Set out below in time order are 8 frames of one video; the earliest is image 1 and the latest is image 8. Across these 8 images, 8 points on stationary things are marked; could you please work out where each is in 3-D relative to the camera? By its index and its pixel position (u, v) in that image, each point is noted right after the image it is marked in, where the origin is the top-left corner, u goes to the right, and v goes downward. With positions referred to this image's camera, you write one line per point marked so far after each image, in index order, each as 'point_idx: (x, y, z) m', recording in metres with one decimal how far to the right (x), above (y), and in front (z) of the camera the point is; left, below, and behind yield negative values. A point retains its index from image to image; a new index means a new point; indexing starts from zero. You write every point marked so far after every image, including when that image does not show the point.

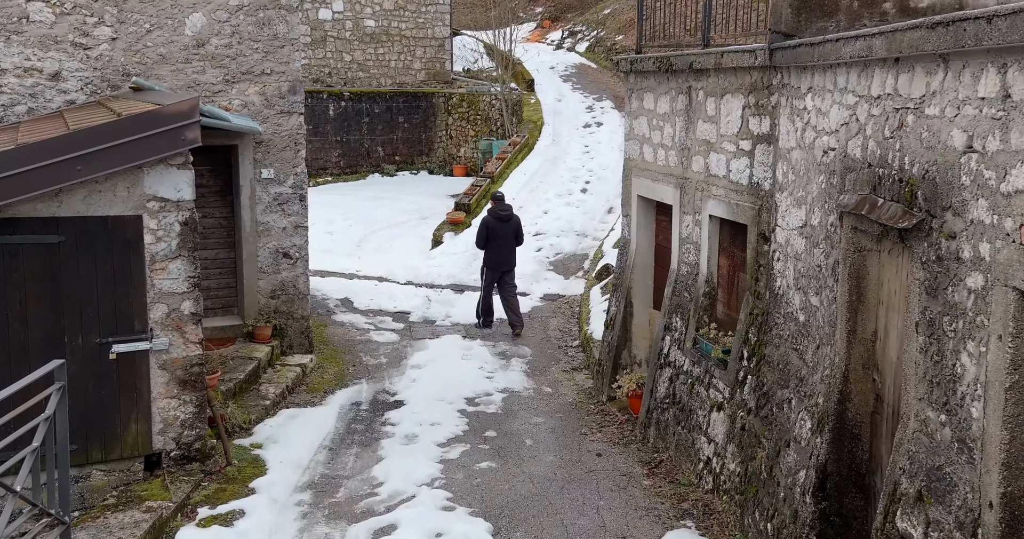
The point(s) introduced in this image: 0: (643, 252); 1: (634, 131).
0: (+1.0, +0.1, +7.0) m
1: (+0.9, +1.1, +7.1) m
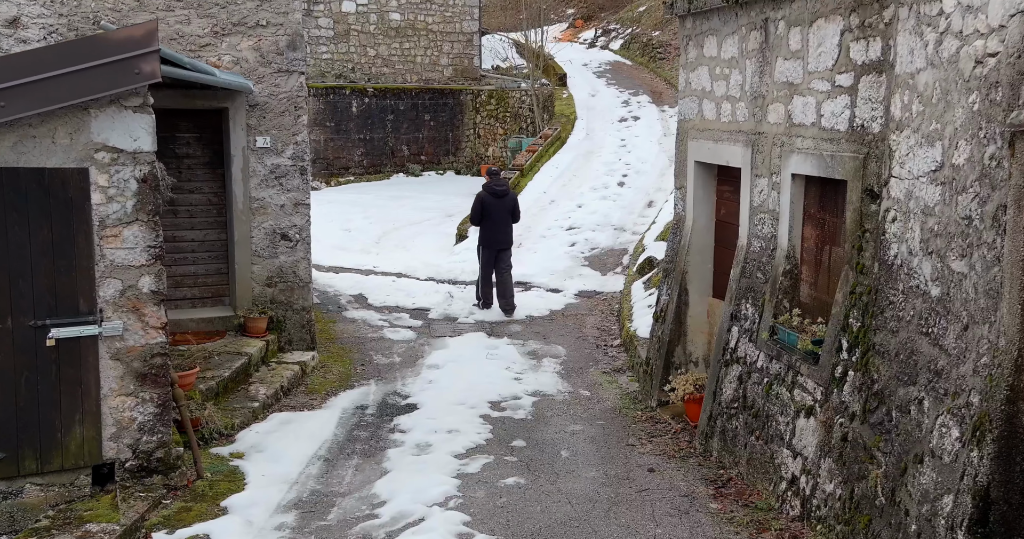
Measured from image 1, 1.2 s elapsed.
0: (+1.2, +0.3, +5.9) m
1: (+1.2, +1.2, +6.0) m
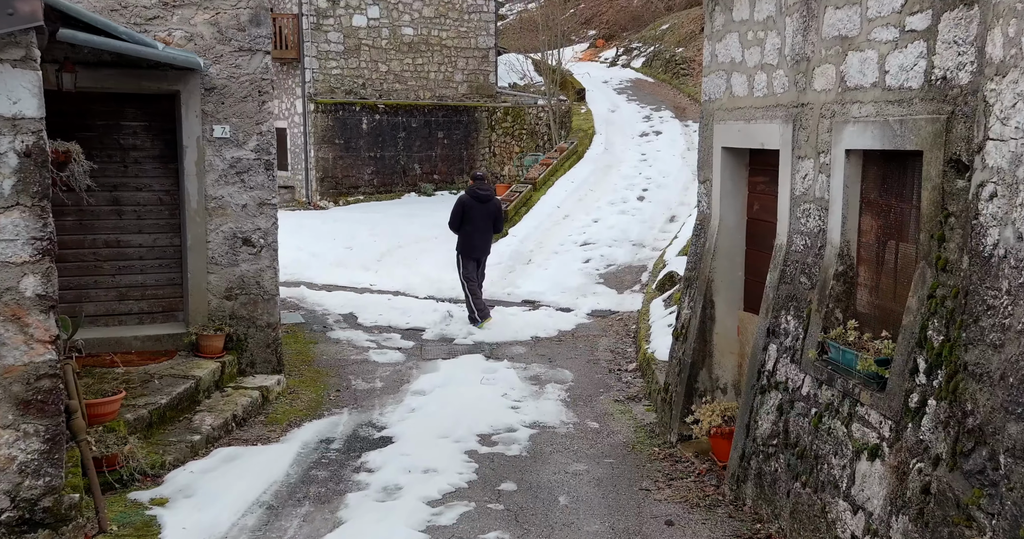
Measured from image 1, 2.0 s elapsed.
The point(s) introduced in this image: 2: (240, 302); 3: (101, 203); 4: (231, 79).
0: (+1.2, +0.2, +5.0) m
1: (+1.1, +1.1, +5.0) m
2: (-1.8, -0.2, +6.0) m
3: (-2.6, +0.4, +5.8) m
4: (-1.8, +1.2, +5.8) m
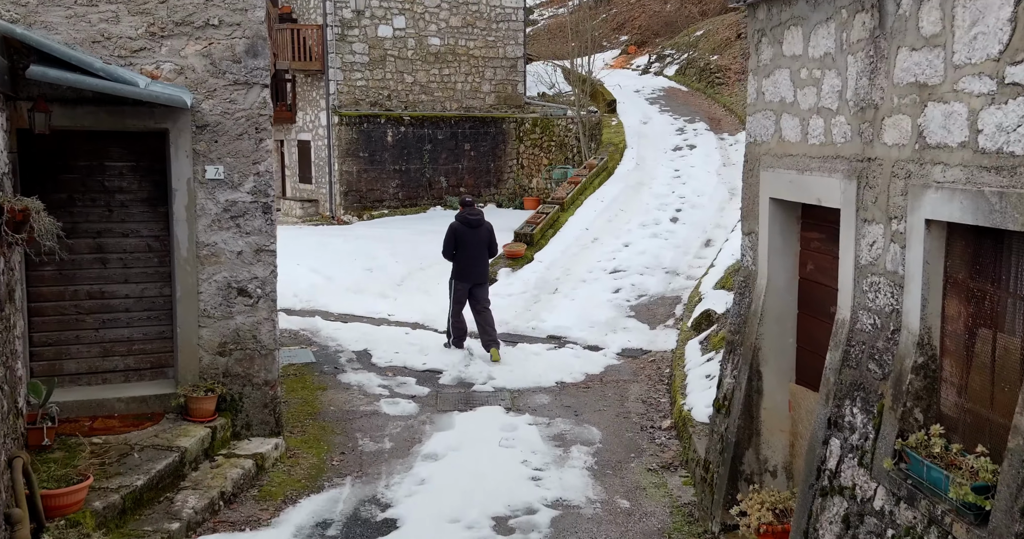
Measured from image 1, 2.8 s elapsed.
0: (+1.3, -0.1, +4.4) m
1: (+1.2, +0.8, +4.4) m
2: (-1.6, -0.5, +5.4) m
3: (-2.5, +0.1, +5.3) m
4: (-1.7, +0.9, +5.3) m
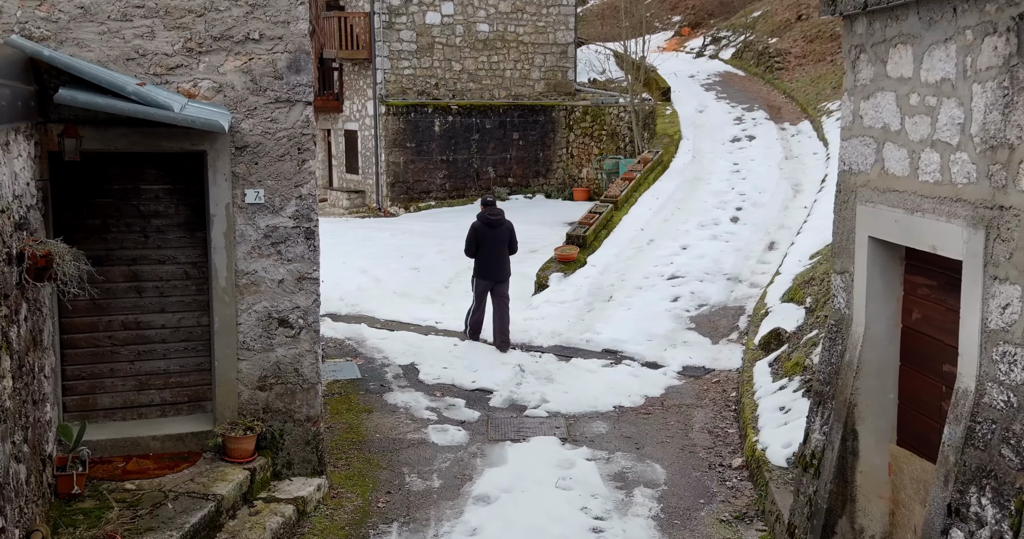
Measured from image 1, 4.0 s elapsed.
0: (+1.5, -0.3, +3.9) m
1: (+1.5, +0.6, +3.9) m
2: (-1.3, -0.7, +5.1) m
3: (-2.1, -0.1, +5.0) m
4: (-1.3, +0.7, +4.9) m
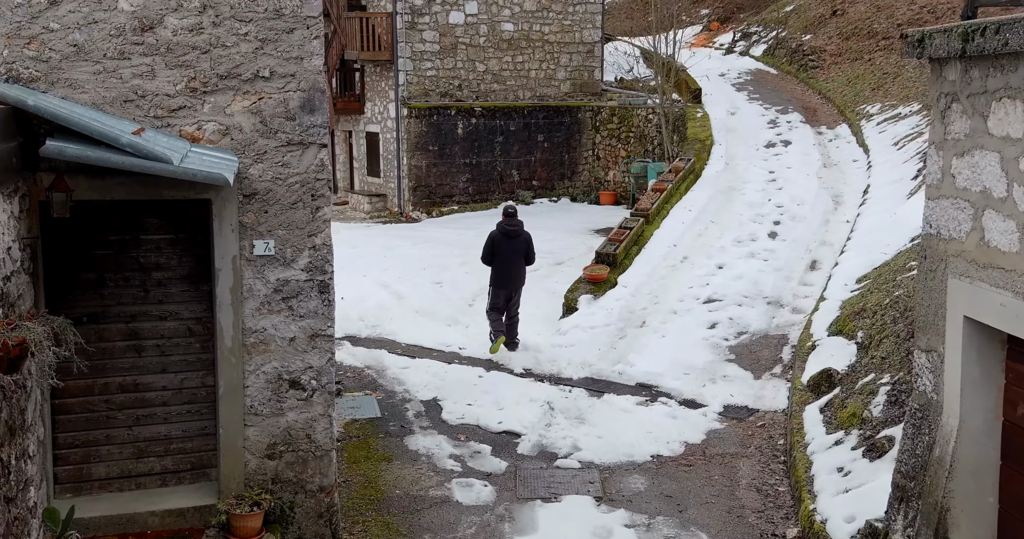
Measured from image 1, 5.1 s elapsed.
0: (+1.7, -0.6, +3.3) m
1: (+1.6, +0.3, +3.4) m
2: (-1.1, -1.0, +4.7) m
3: (-2.0, -0.3, +4.6) m
4: (-1.2, +0.4, +4.4) m
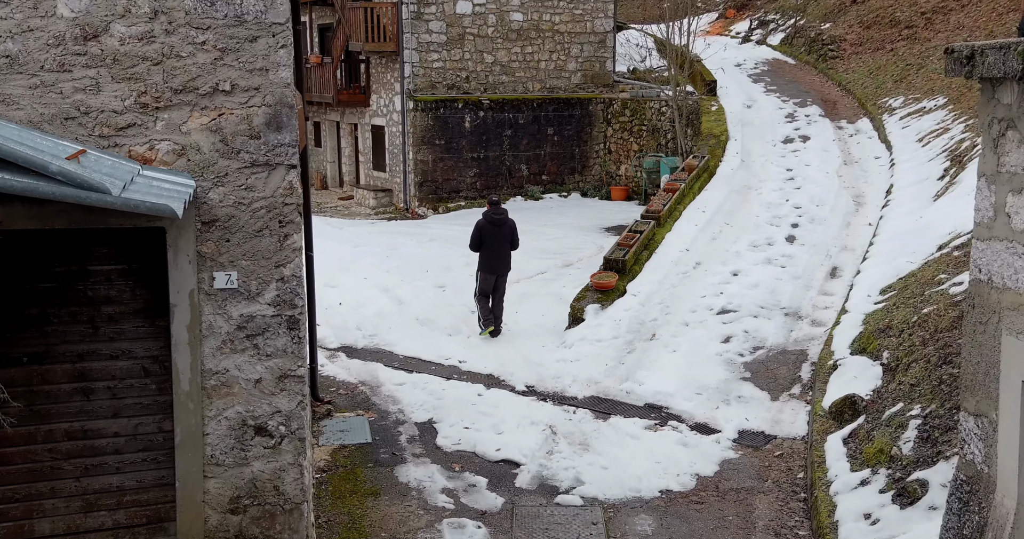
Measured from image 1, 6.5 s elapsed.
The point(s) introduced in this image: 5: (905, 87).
0: (+1.6, -0.8, +2.8) m
1: (+1.6, +0.1, +2.9) m
2: (-1.2, -1.1, +4.2) m
3: (-2.0, -0.5, +4.1) m
4: (-1.2, +0.3, +4.0) m
5: (+6.5, +3.0, +15.2) m
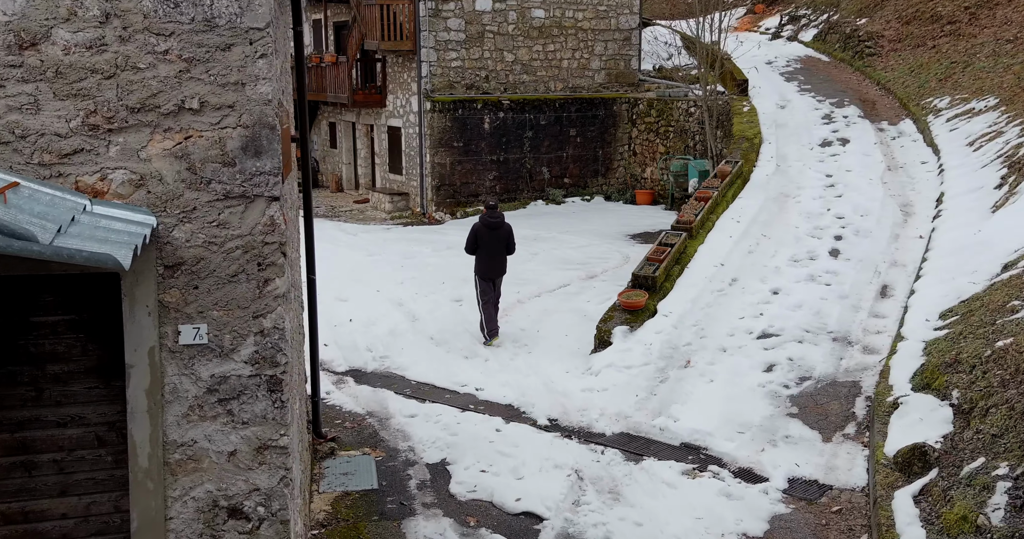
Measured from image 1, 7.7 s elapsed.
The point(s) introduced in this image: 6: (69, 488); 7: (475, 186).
0: (+1.7, -1.0, +2.1) m
1: (+1.6, -0.1, +2.1) m
2: (-1.1, -1.3, +3.5) m
3: (-1.9, -0.7, +3.5) m
4: (-1.1, +0.1, +3.3) m
5: (+6.8, +2.9, +14.3) m
6: (-1.7, -0.9, +3.5) m
7: (-0.6, +1.3, +15.4) m
